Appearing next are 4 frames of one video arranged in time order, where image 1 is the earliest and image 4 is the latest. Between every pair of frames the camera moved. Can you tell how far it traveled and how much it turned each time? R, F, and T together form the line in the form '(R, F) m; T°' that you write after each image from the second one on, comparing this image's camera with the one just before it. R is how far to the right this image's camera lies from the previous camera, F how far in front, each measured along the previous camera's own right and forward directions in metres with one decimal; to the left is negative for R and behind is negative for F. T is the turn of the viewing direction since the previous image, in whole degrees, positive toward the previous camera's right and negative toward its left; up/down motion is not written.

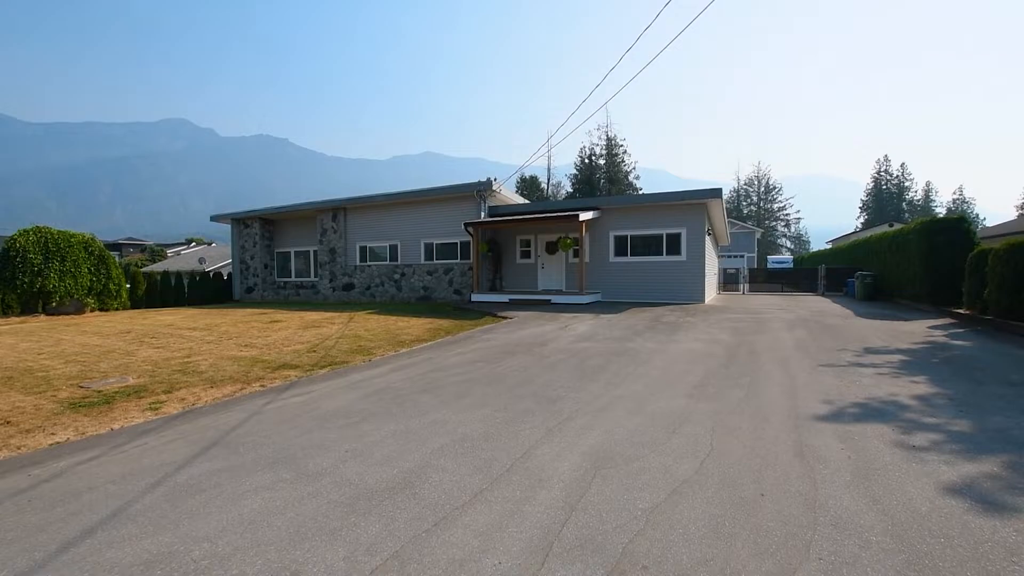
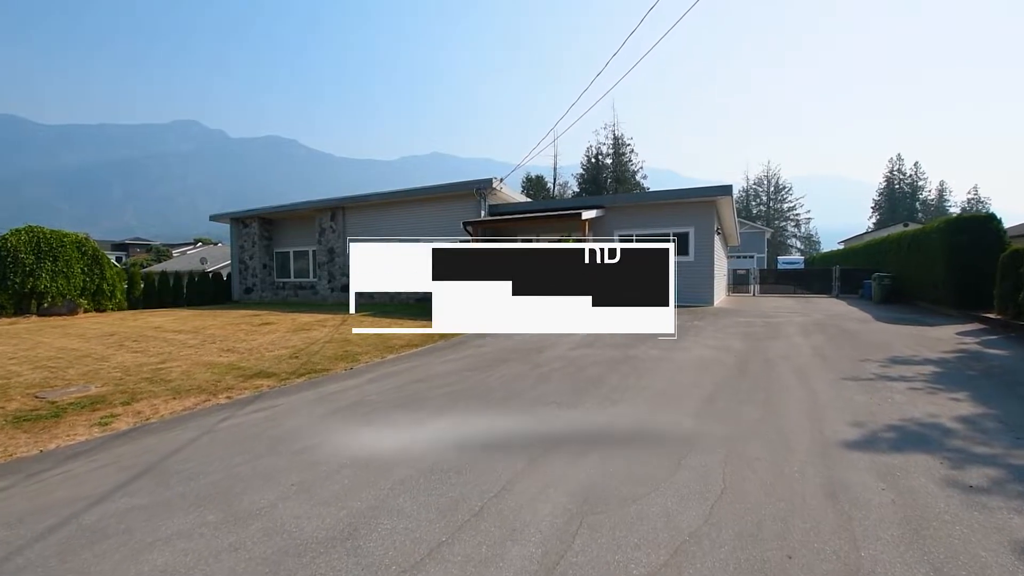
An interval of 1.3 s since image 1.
(+0.2, +0.6) m; -1°
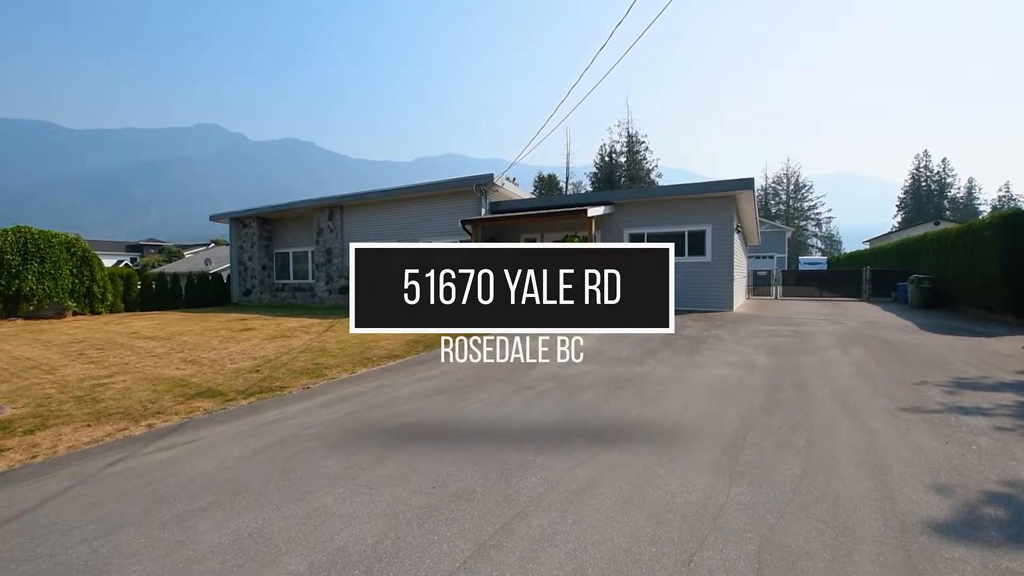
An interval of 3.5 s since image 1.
(+0.4, +1.2) m; -2°
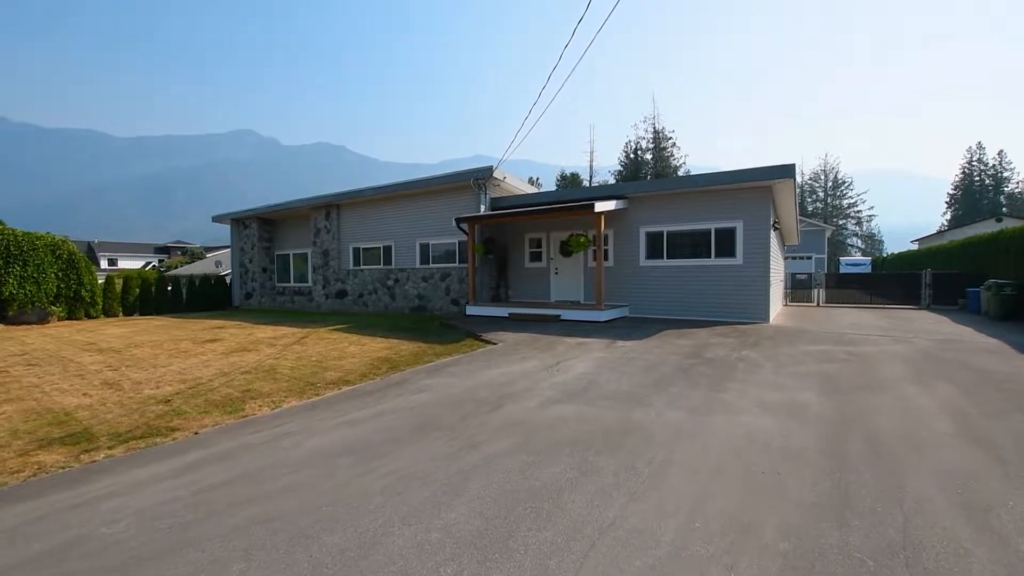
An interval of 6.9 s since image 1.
(+0.7, +1.8) m; -3°
